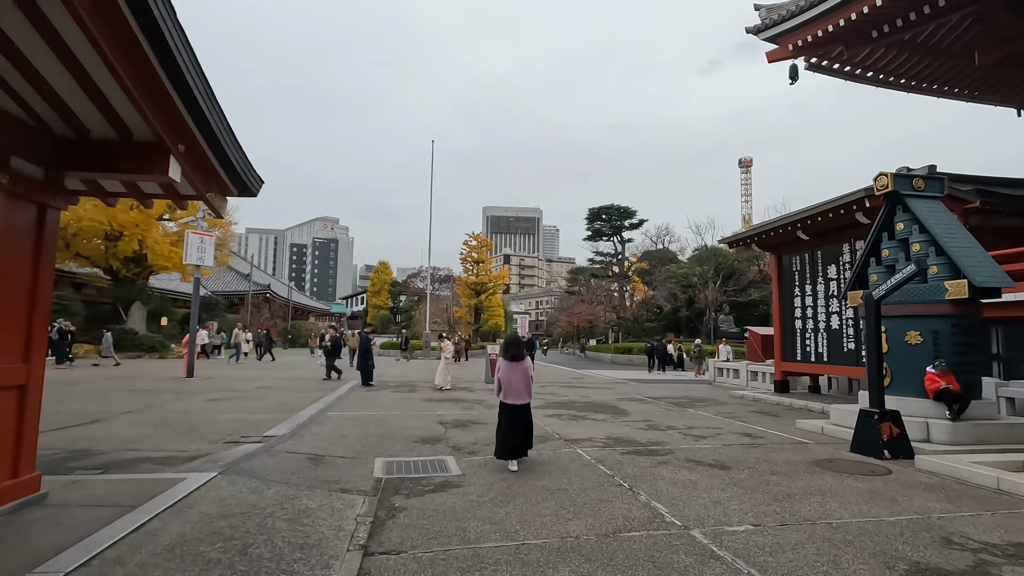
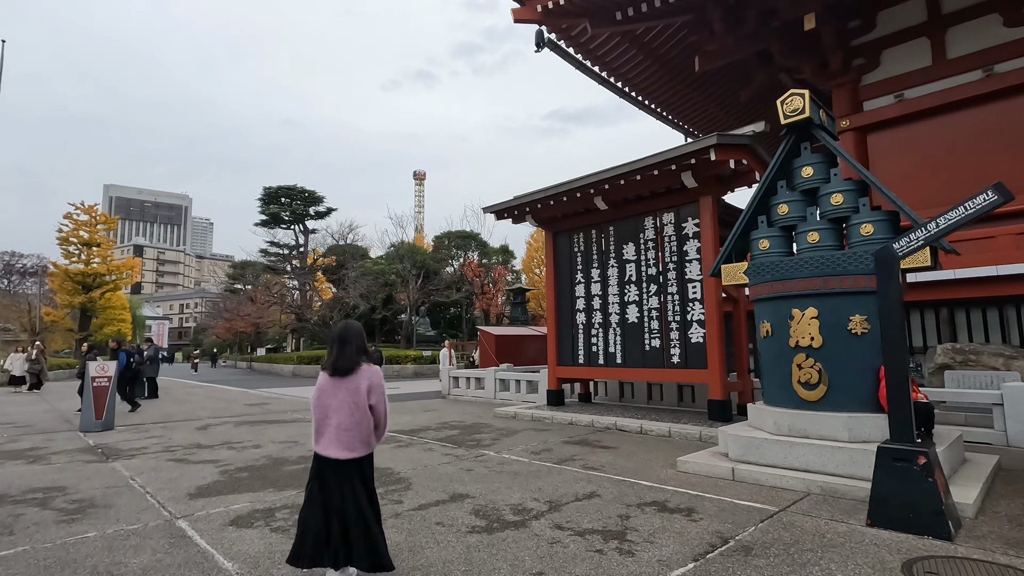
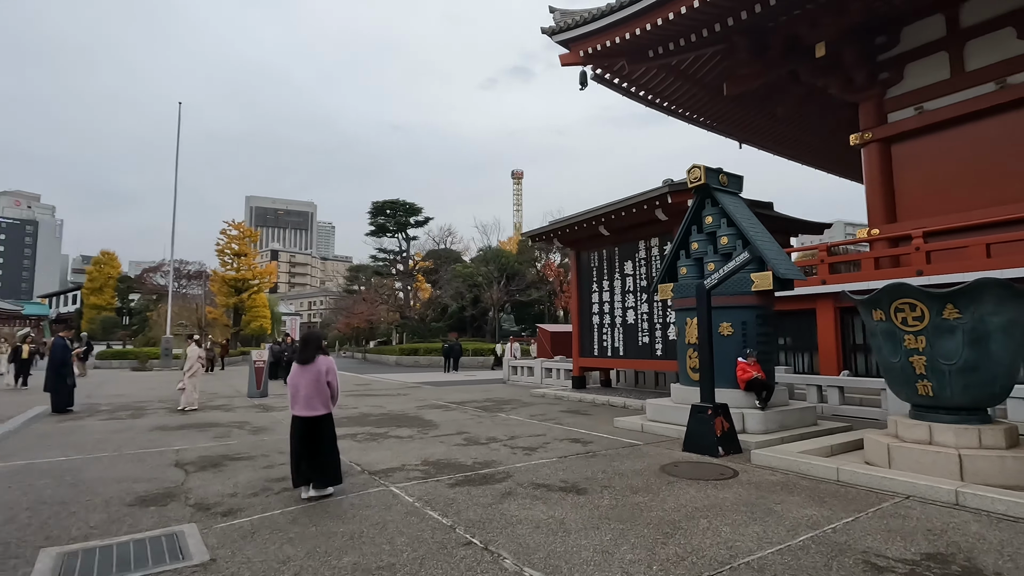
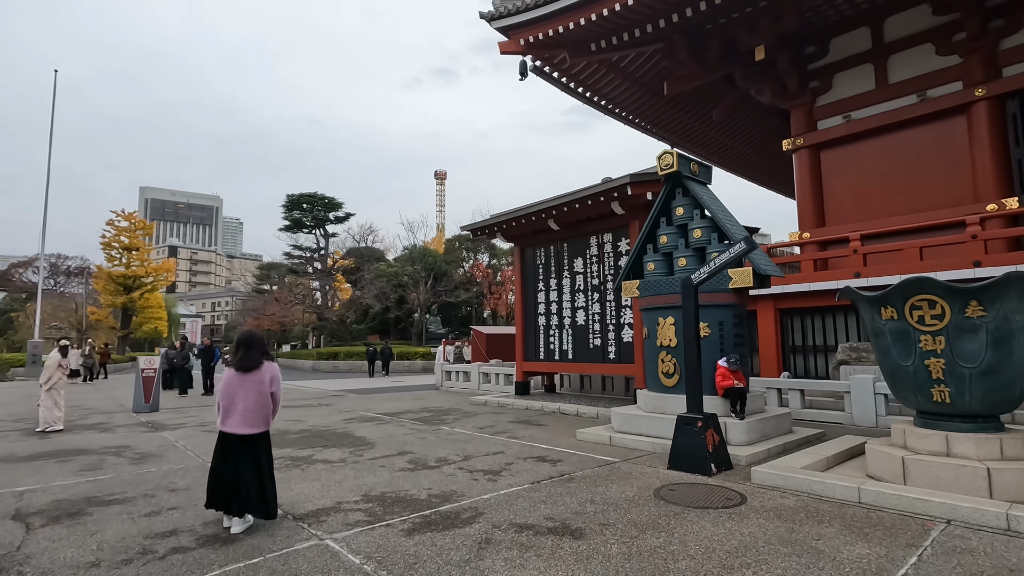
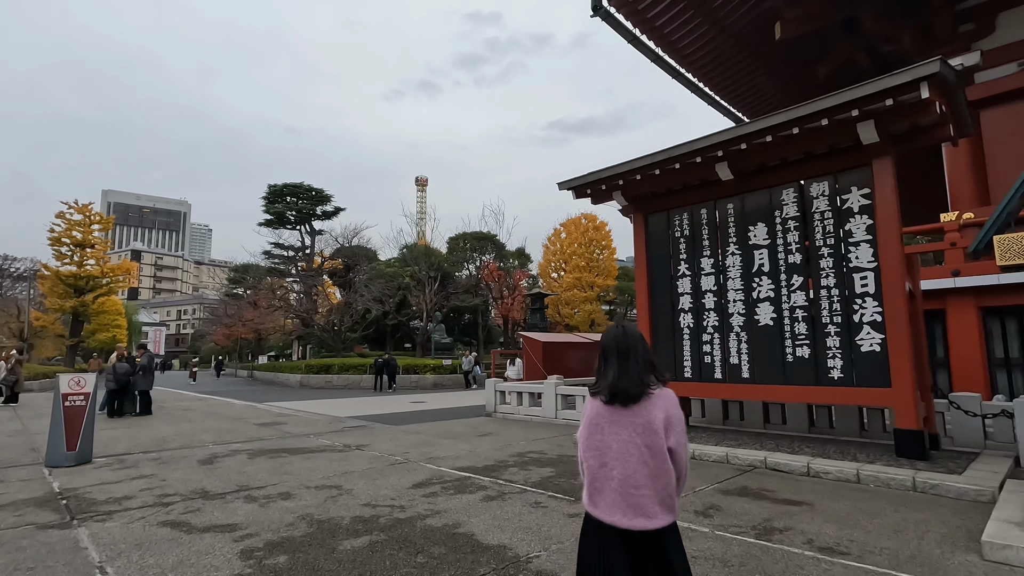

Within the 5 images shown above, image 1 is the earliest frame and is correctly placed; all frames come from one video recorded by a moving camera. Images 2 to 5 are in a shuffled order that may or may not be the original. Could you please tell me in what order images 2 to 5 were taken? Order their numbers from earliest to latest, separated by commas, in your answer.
3, 4, 2, 5
